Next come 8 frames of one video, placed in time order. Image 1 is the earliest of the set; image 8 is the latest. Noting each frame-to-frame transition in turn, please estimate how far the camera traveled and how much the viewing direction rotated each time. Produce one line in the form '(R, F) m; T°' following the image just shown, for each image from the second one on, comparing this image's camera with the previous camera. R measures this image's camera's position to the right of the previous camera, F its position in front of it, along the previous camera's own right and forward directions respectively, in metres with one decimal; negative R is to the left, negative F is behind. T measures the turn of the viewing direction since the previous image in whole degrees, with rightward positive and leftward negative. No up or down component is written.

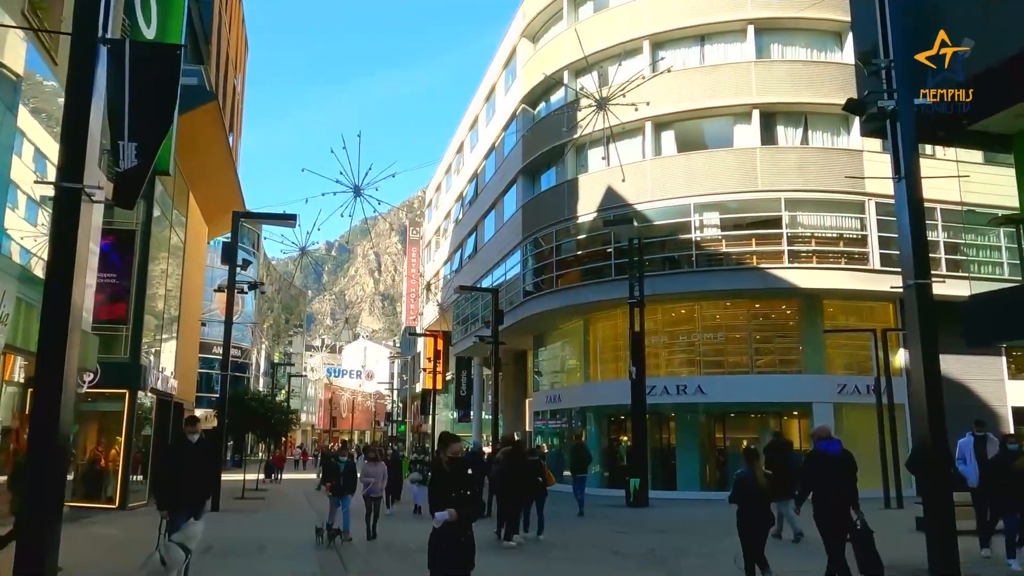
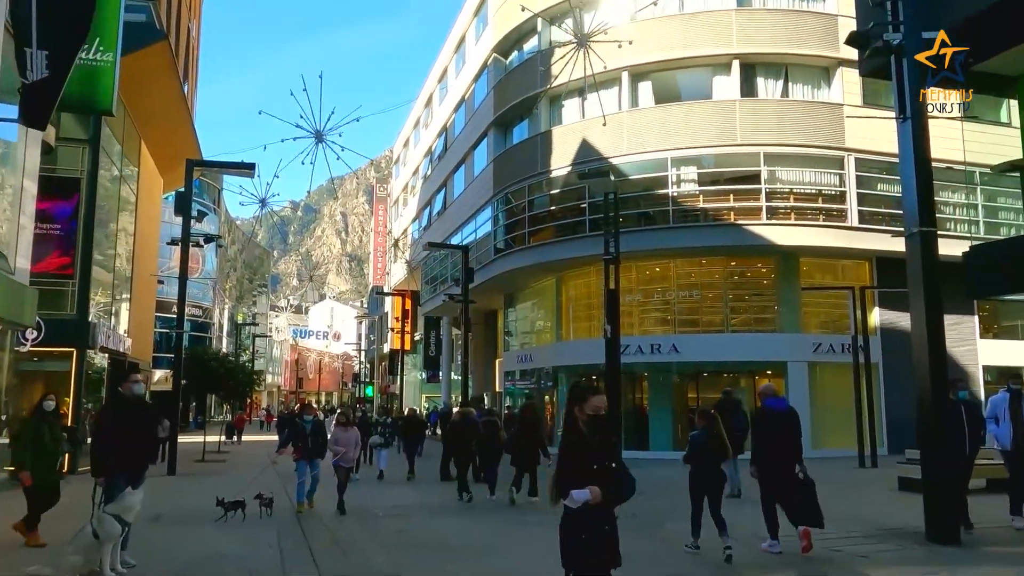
(-0.1, +0.8) m; +2°
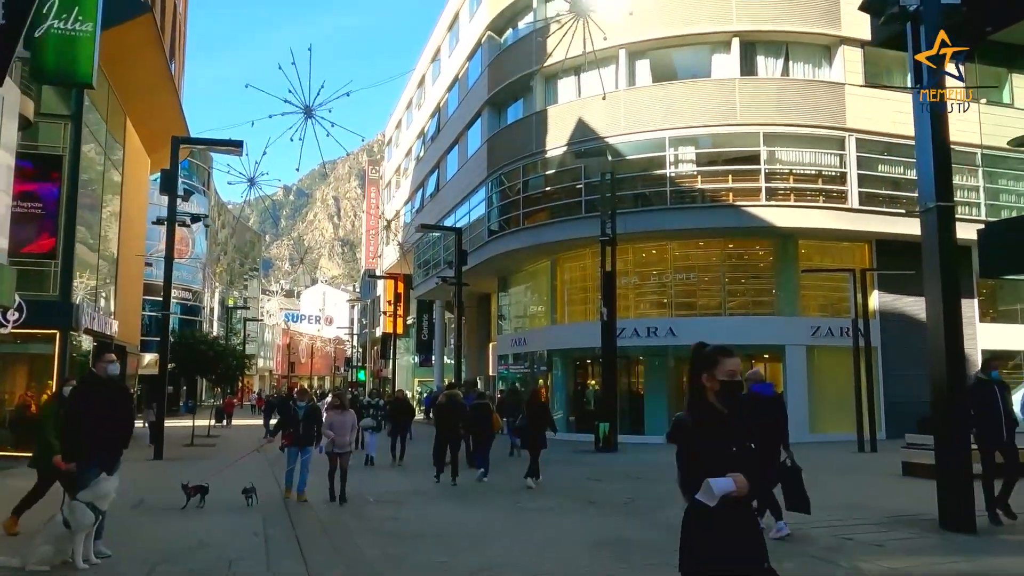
(0.0, +0.4) m; +1°
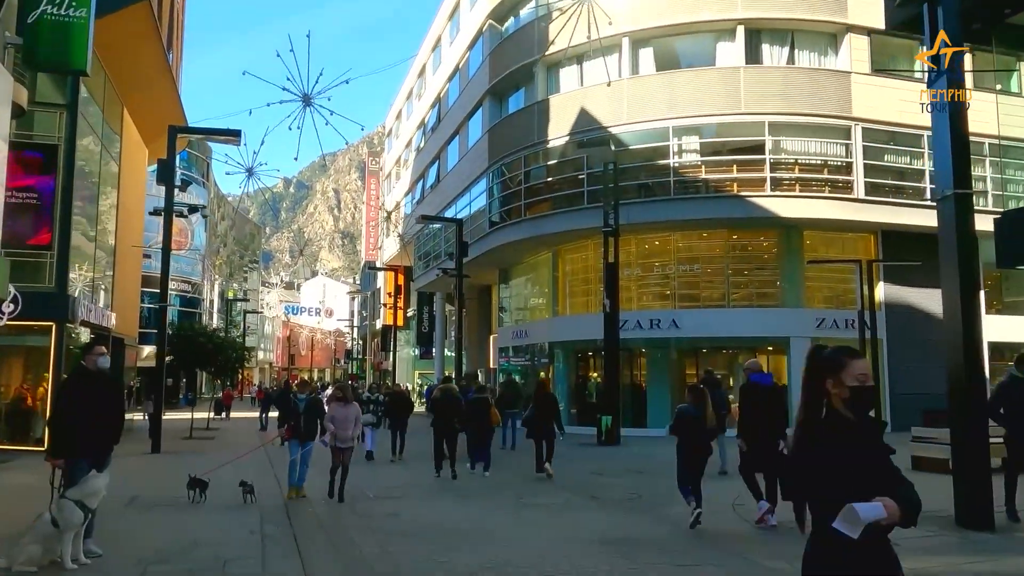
(0.0, +0.3) m; 0°
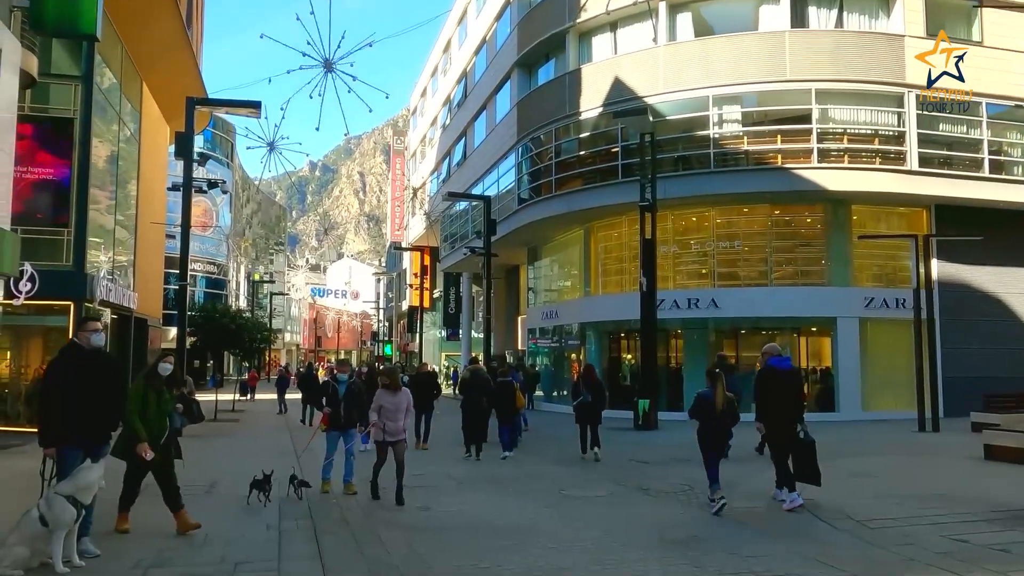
(-0.2, +0.9) m; -2°
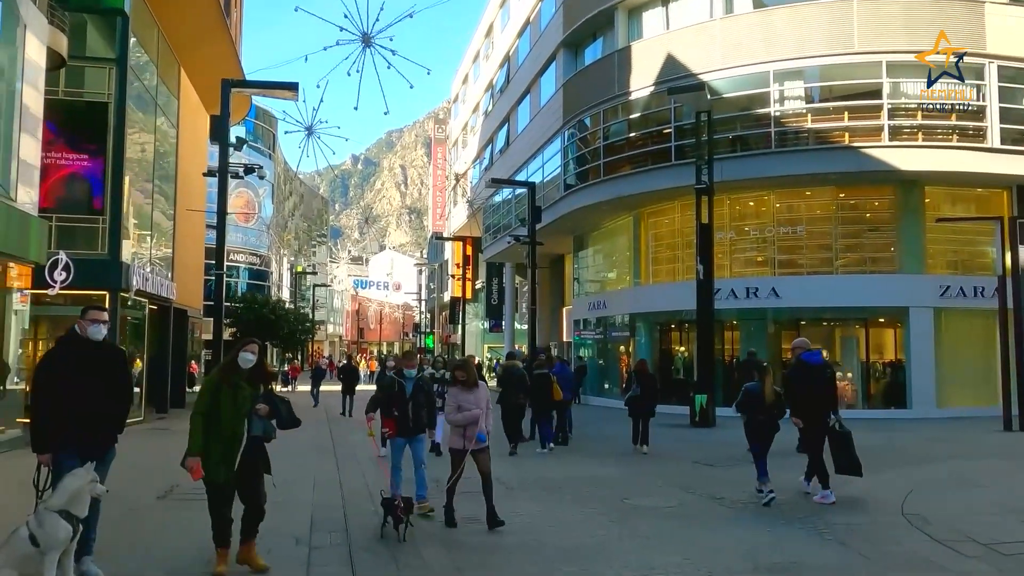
(-0.2, +1.0) m; -3°
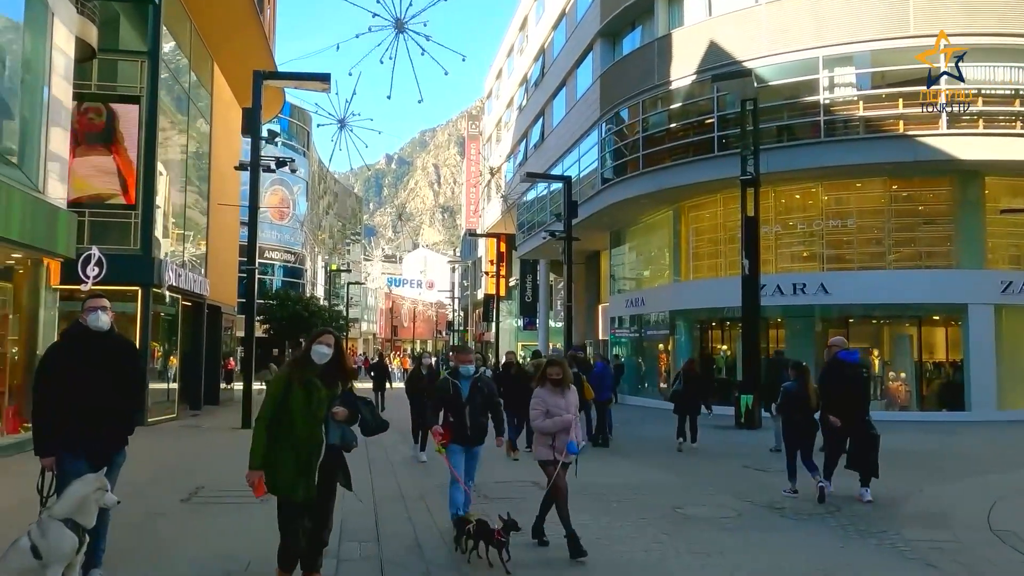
(-0.1, +0.6) m; -2°
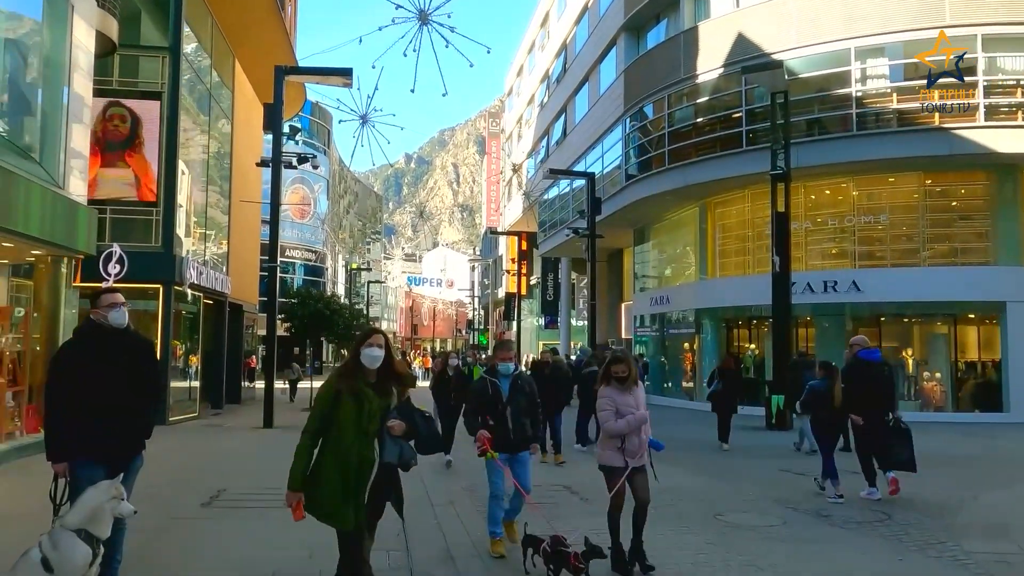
(-0.1, +0.3) m; -1°
